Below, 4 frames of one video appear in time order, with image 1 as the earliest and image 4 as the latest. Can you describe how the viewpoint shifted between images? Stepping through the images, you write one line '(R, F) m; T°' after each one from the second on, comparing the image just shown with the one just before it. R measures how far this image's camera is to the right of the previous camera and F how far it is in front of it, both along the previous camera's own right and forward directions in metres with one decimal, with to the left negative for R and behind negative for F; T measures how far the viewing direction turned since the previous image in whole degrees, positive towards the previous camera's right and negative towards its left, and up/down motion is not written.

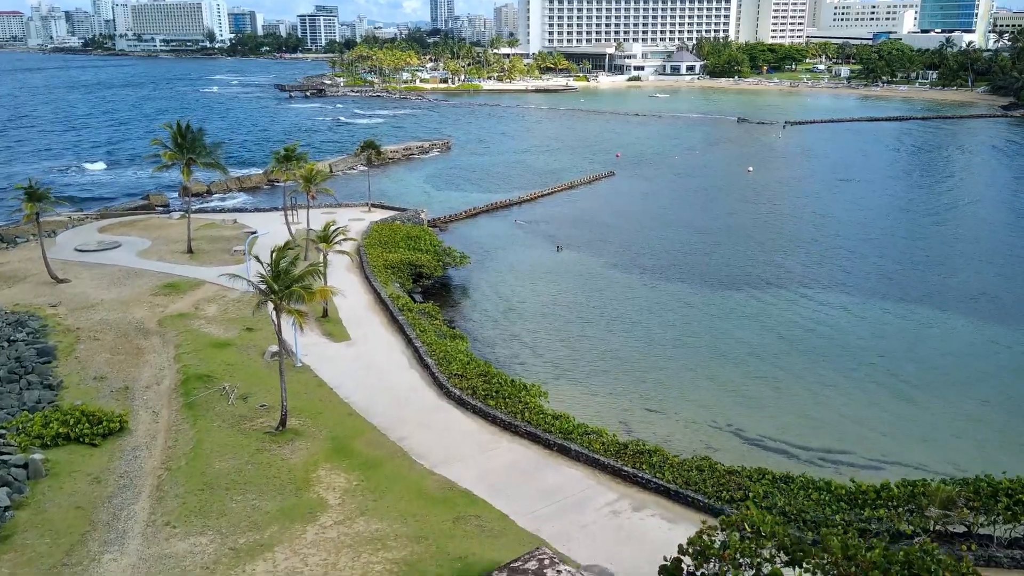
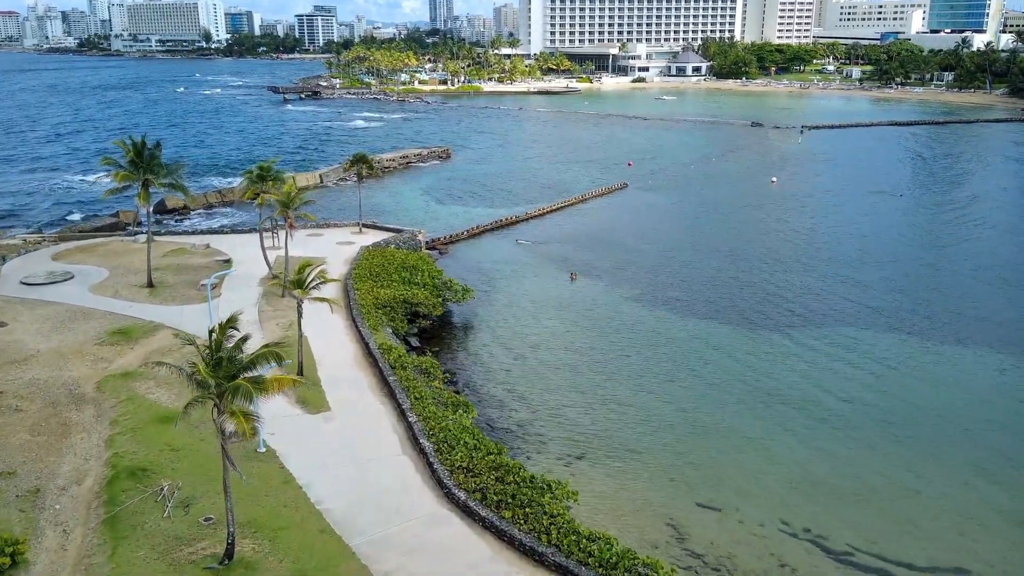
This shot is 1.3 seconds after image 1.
(-0.5, +5.7) m; 0°
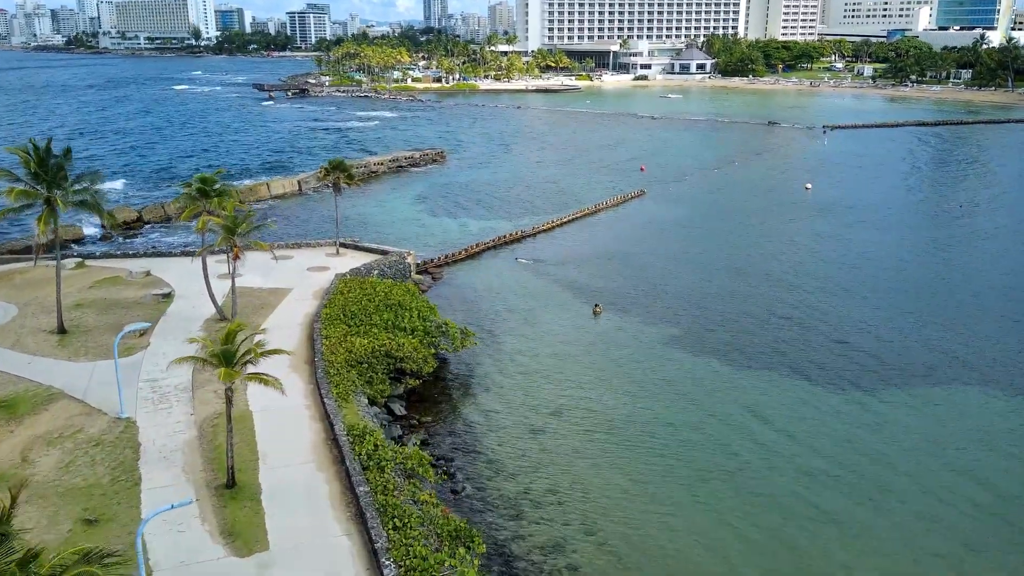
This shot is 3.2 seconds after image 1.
(-0.6, +8.0) m; 0°
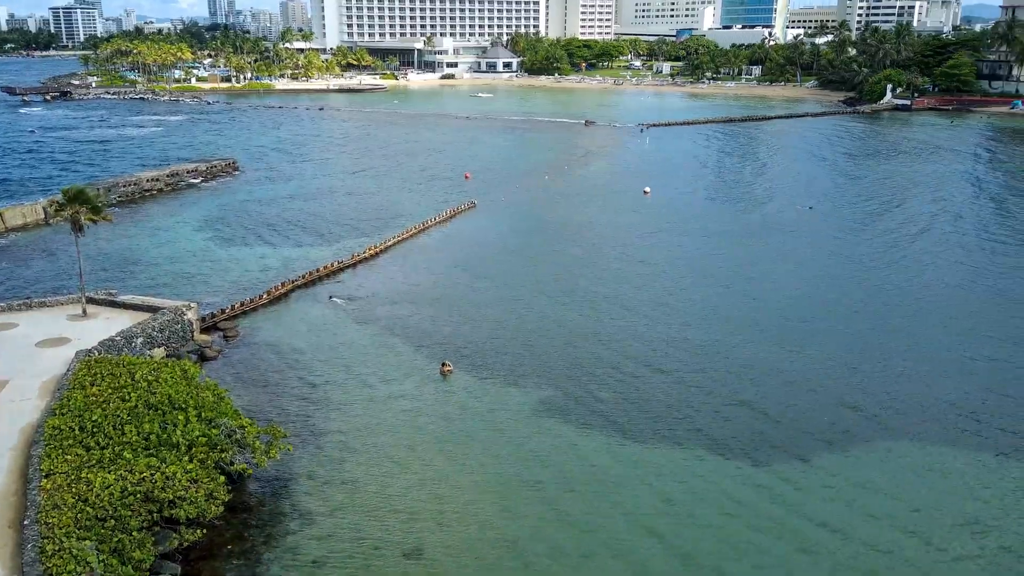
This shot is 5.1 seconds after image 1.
(-0.2, +8.1) m; +13°
